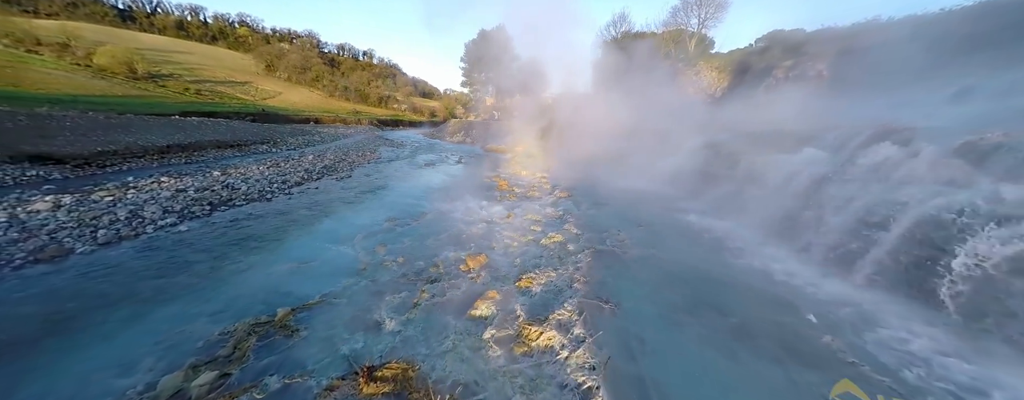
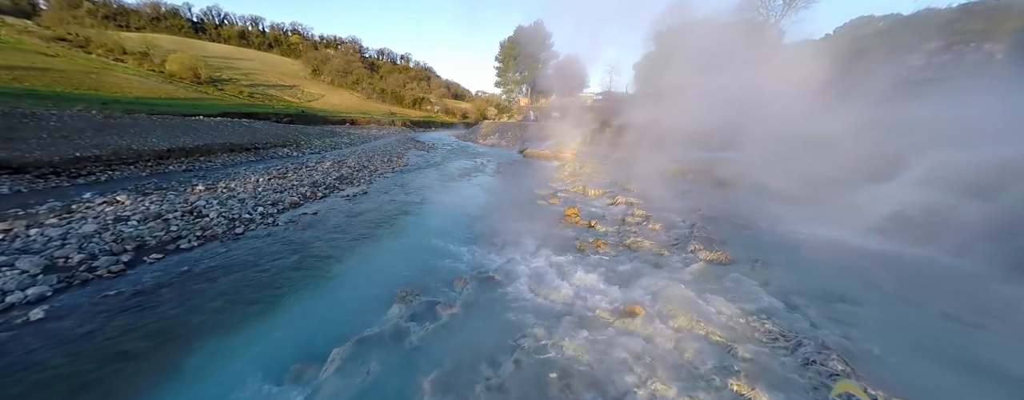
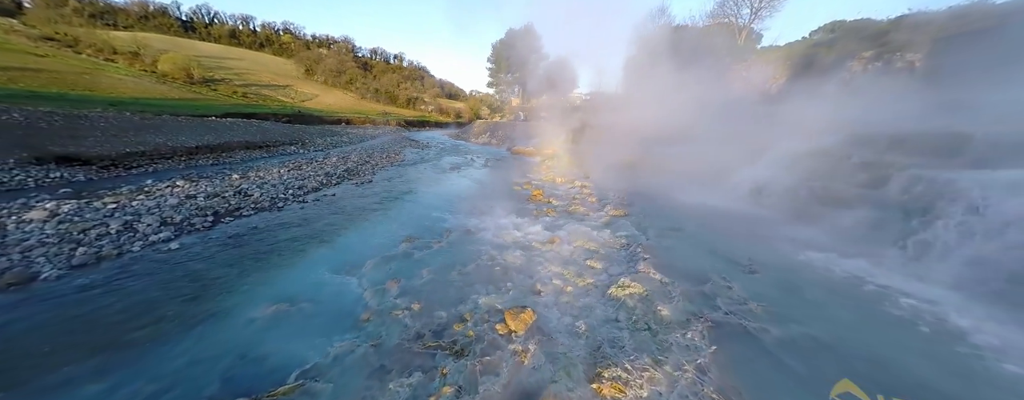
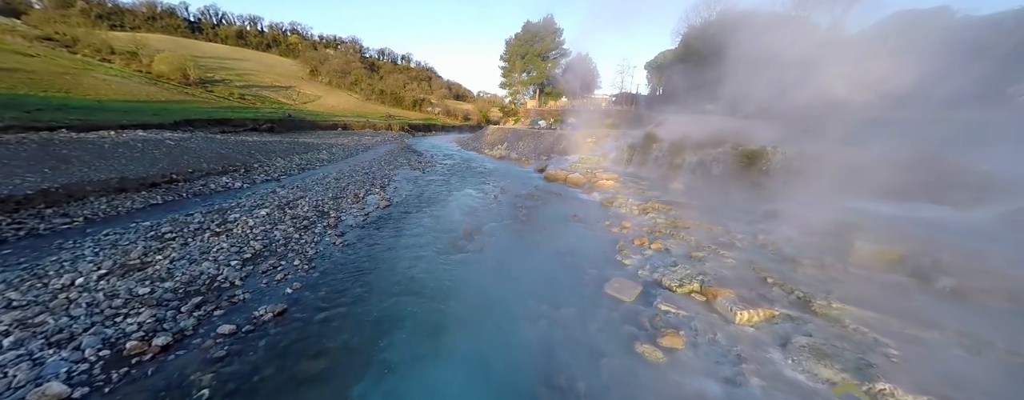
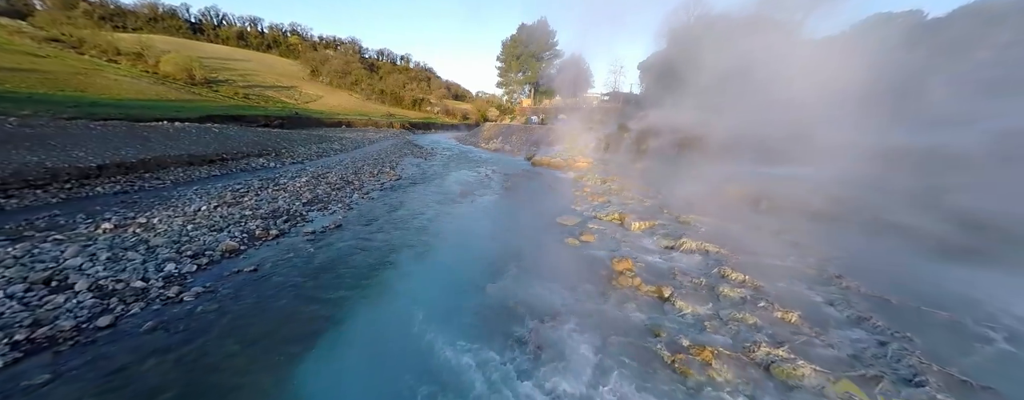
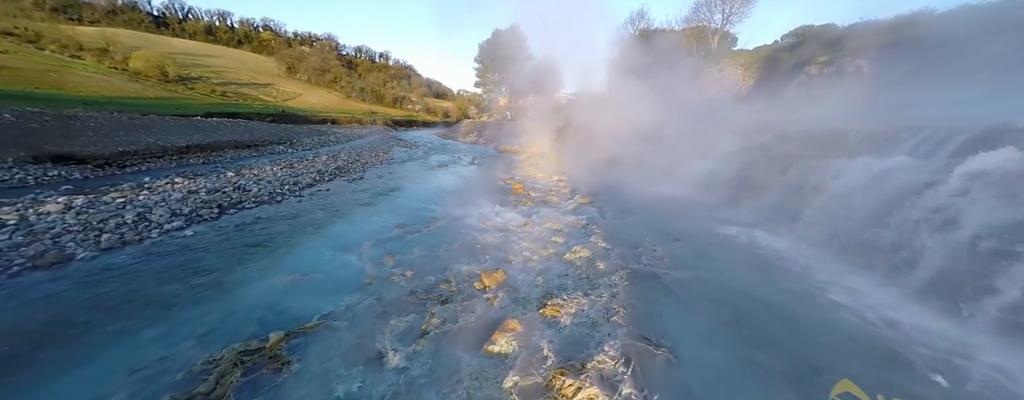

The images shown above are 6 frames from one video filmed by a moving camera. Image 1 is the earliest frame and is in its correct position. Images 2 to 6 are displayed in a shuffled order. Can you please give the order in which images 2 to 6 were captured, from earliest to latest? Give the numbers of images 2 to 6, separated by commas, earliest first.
6, 3, 2, 5, 4
